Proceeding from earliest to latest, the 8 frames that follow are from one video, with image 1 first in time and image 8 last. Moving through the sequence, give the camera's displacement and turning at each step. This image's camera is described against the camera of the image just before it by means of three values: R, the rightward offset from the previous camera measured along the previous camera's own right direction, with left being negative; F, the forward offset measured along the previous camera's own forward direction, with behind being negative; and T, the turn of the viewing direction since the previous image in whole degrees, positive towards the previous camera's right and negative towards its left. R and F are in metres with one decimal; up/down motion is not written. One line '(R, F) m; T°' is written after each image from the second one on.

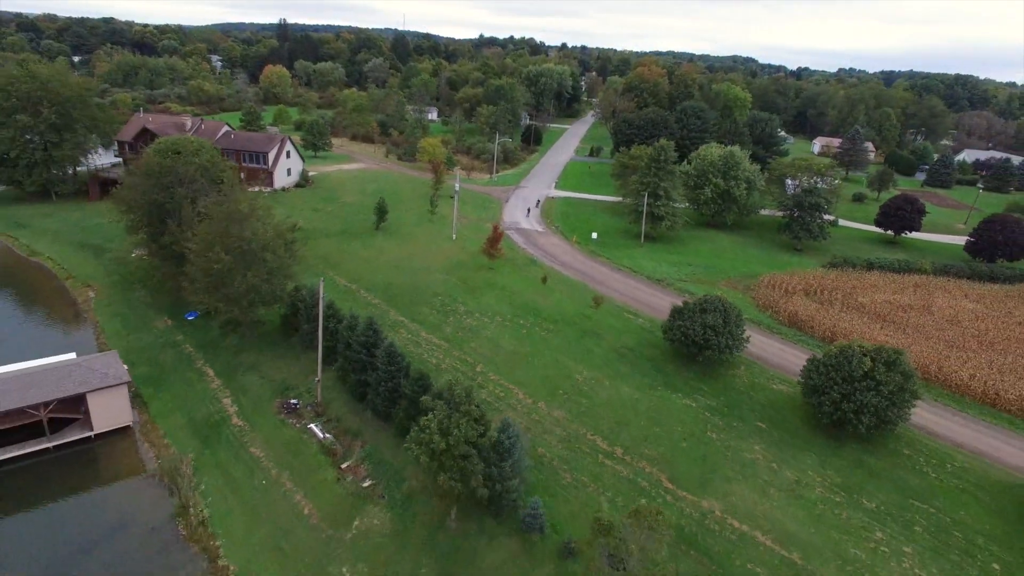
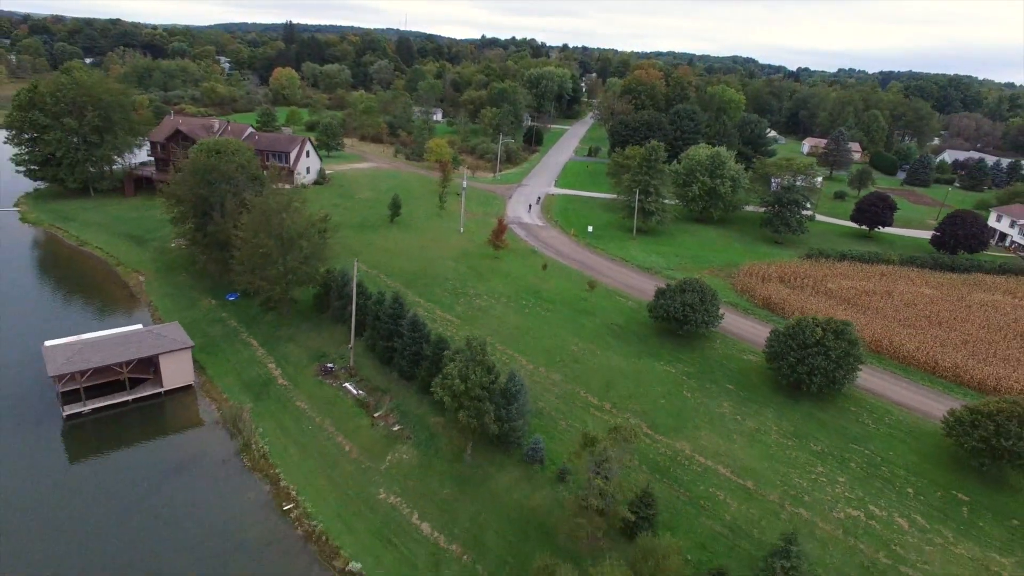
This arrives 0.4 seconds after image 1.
(-0.1, -3.5) m; 0°
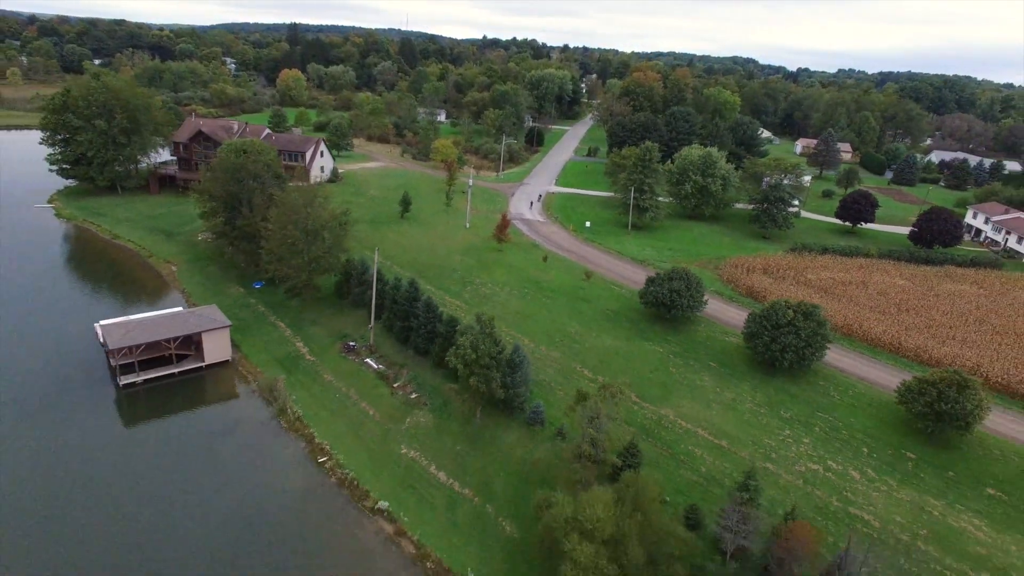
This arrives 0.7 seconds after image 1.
(-0.1, -2.7) m; 0°
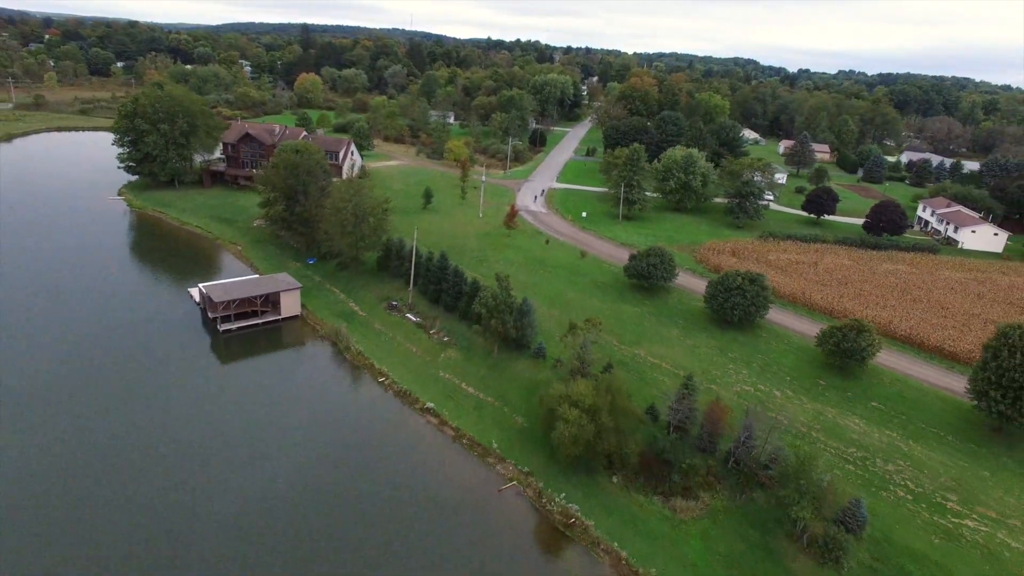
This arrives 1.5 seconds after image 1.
(-0.2, -7.1) m; 0°
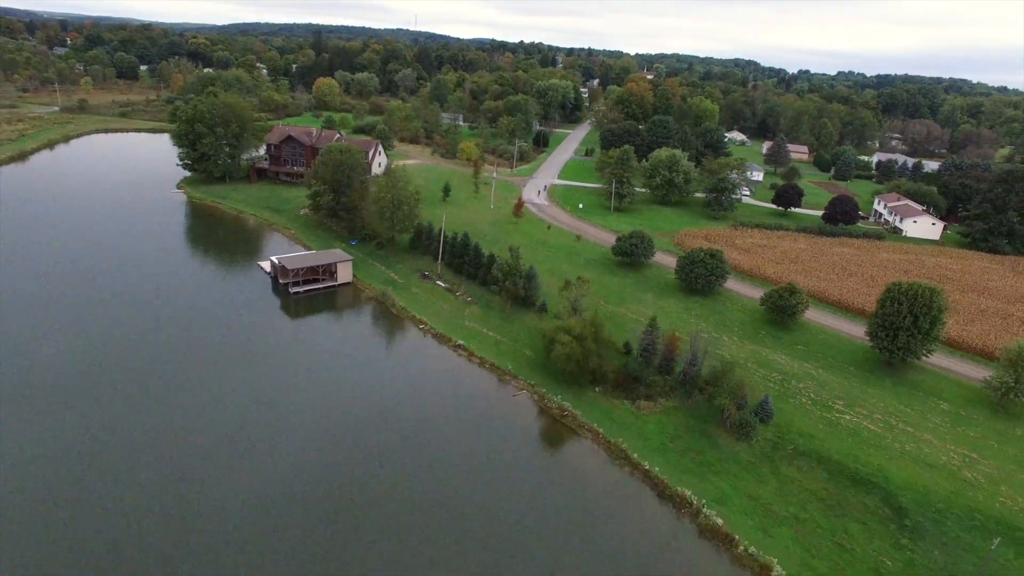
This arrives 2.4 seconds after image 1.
(-0.2, -8.3) m; 0°
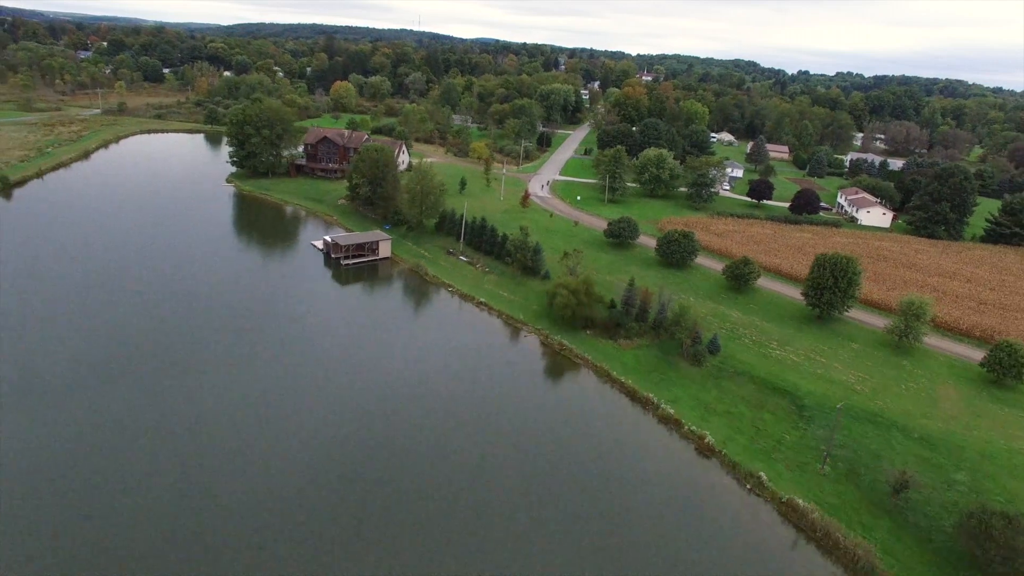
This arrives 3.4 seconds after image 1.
(-0.3, -9.1) m; 0°
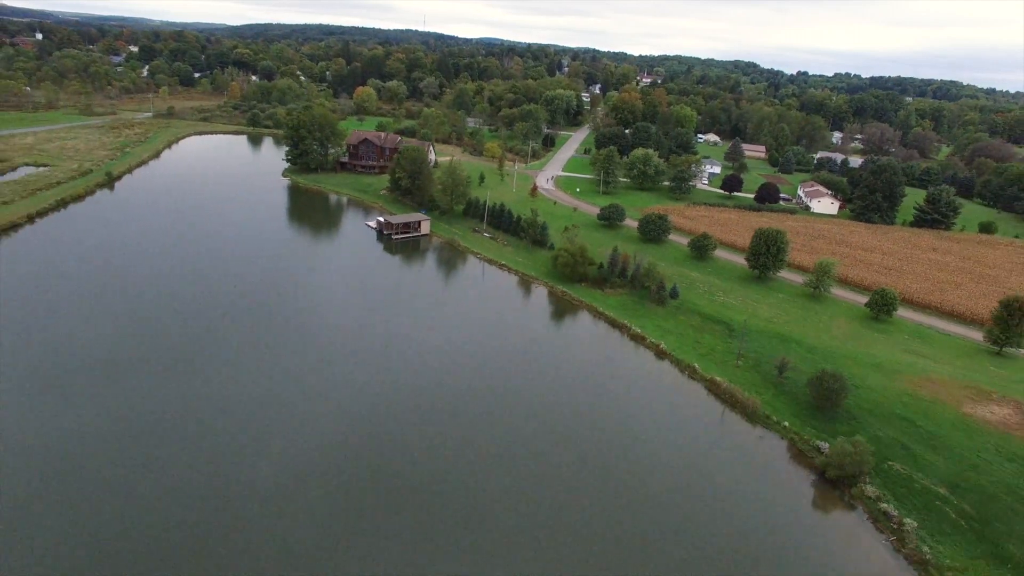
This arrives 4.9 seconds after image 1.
(-0.6, -13.6) m; 0°
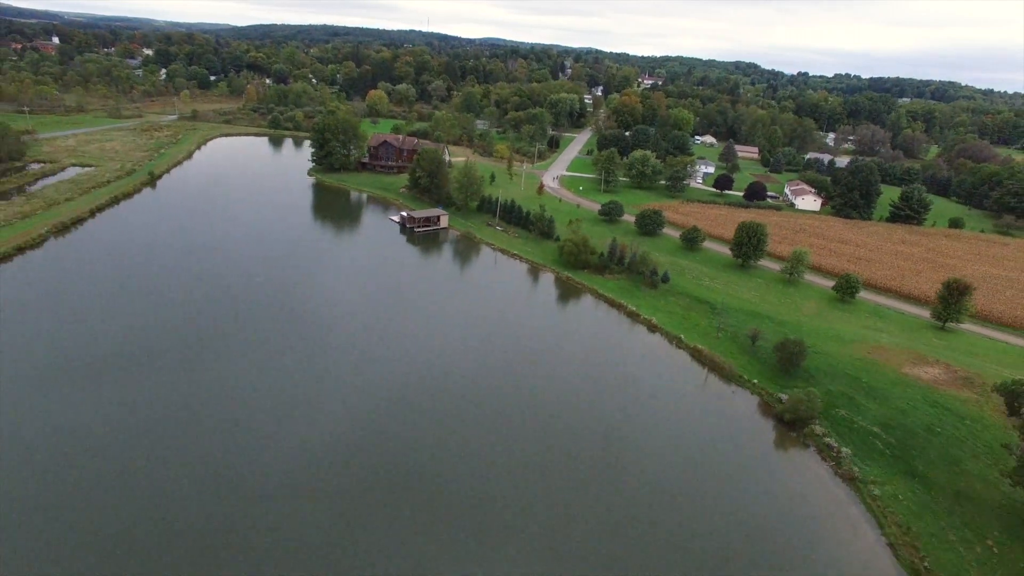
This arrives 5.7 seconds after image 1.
(-0.5, -6.9) m; 0°
